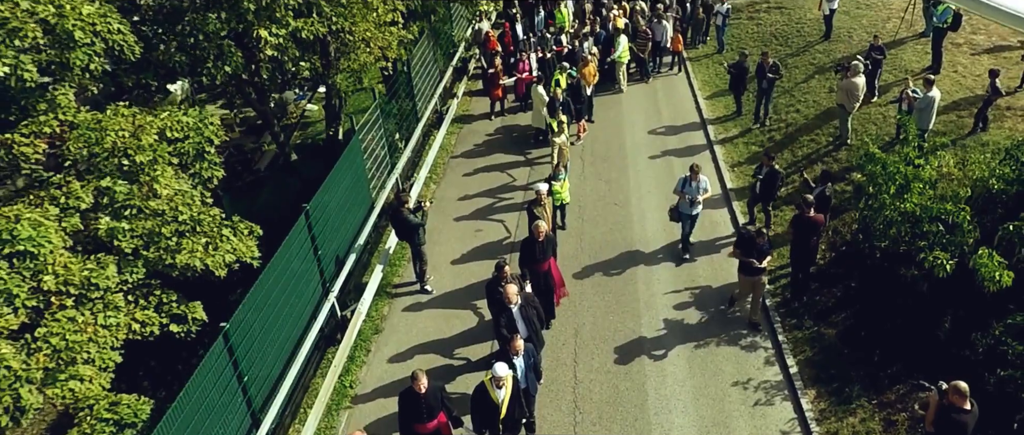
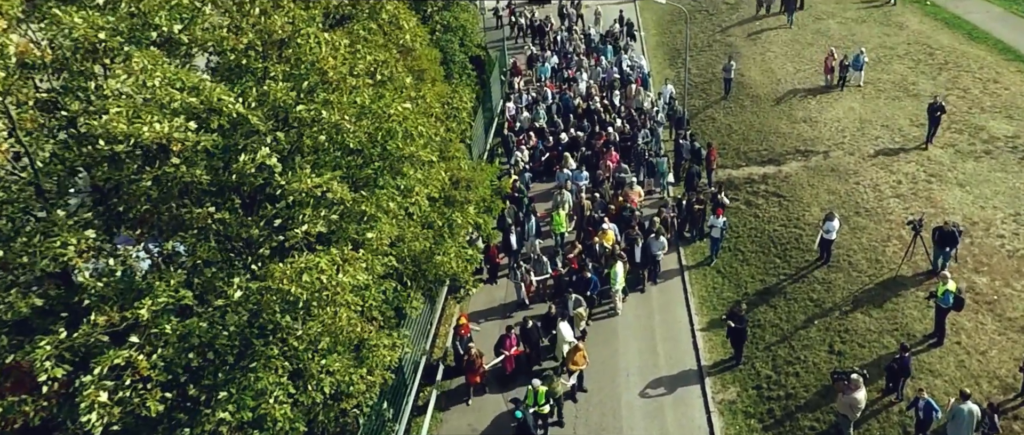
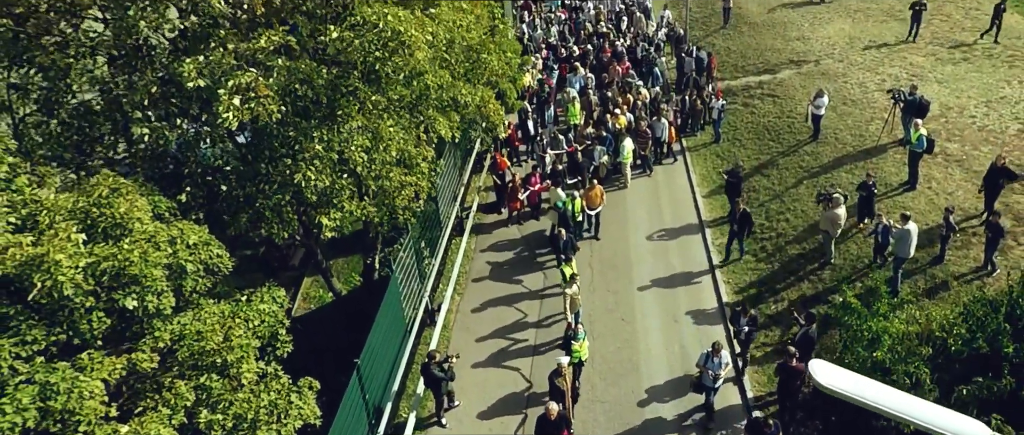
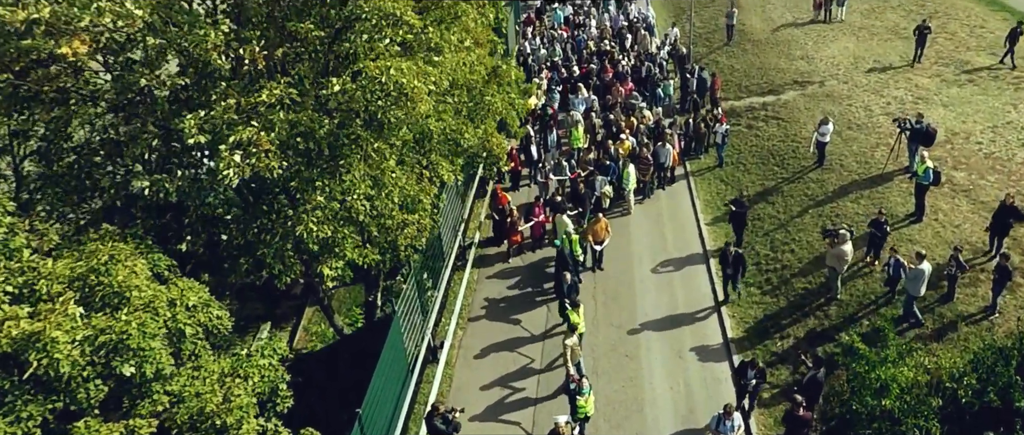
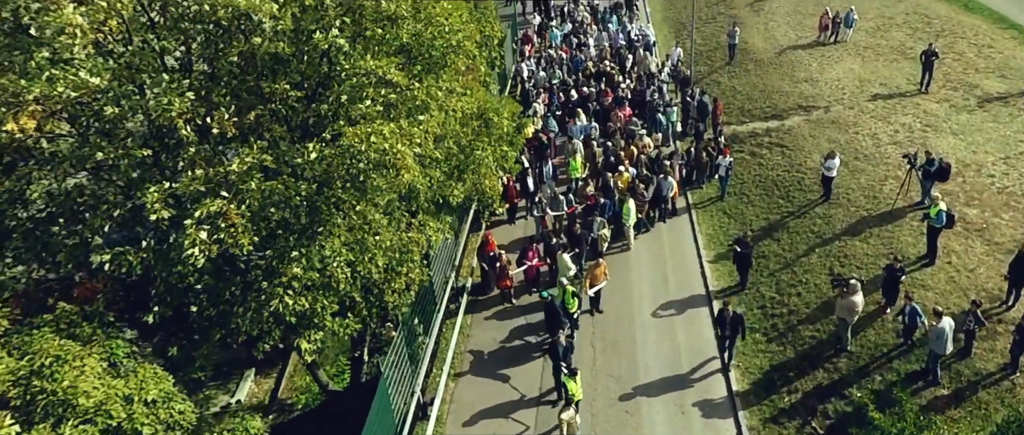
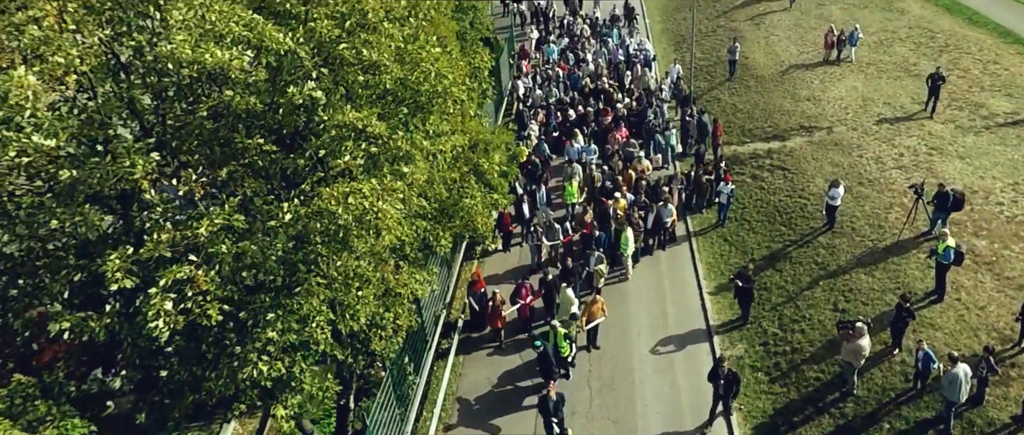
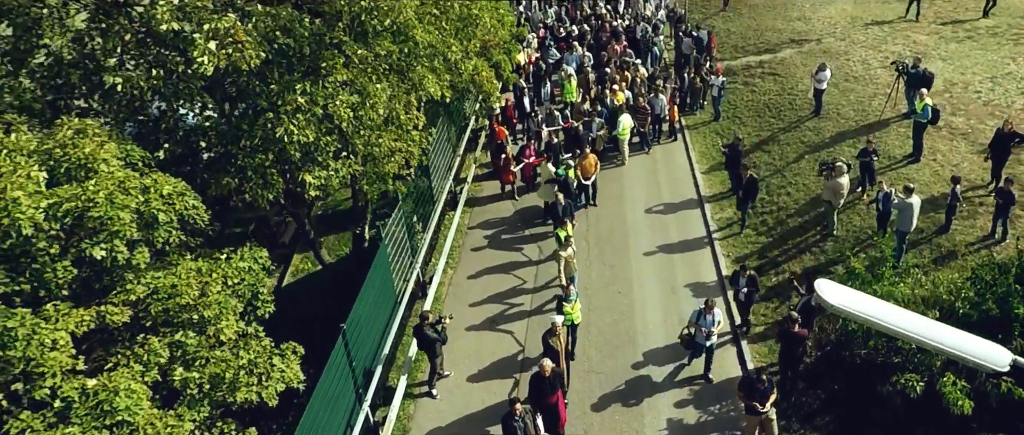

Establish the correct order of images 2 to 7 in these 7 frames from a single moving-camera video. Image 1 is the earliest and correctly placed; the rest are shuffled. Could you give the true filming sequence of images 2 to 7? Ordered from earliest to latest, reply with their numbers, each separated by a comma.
7, 3, 4, 5, 6, 2
